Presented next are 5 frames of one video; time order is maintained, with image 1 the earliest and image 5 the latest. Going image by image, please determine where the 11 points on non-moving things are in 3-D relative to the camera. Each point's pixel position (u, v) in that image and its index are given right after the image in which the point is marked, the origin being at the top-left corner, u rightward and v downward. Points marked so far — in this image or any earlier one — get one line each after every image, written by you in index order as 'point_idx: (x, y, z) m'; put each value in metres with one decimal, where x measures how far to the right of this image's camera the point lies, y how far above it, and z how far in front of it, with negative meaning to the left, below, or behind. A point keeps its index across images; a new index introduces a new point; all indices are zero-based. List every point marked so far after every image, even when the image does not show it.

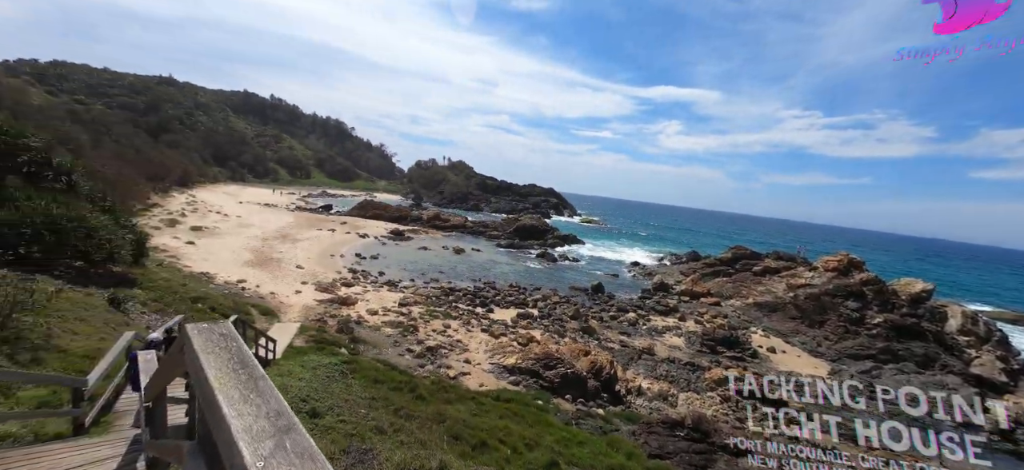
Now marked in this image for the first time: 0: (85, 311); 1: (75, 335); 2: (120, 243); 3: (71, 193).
0: (-9.5, -1.7, +10.0) m
1: (-8.0, -1.8, +8.2) m
2: (-13.1, -0.2, +14.7) m
3: (-14.9, +1.5, +15.1) m
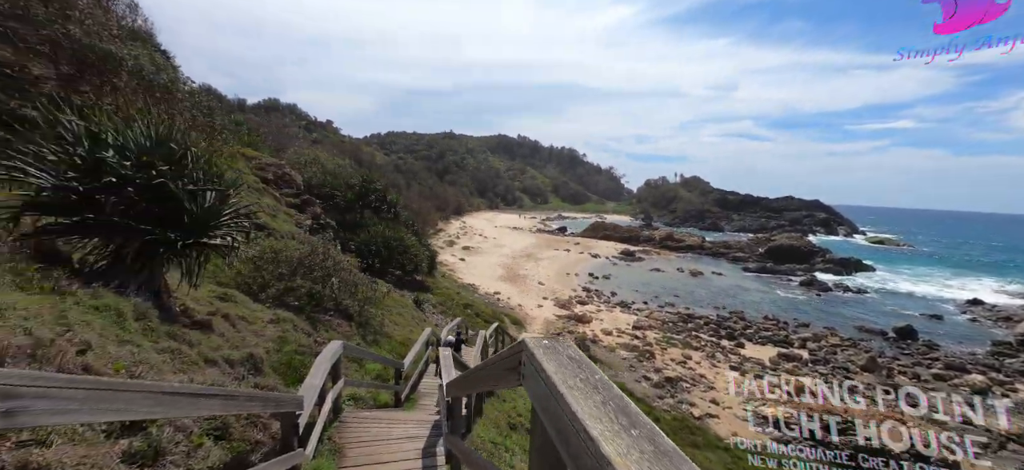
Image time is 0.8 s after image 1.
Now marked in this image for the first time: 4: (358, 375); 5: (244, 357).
0: (-3.2, -2.2, +12.9) m
1: (-2.8, -2.2, +10.6) m
2: (-3.9, -0.9, +18.9) m
3: (-5.3, +0.7, +20.1) m
4: (-2.4, -2.2, +6.7) m
5: (-2.9, -1.3, +4.7) m
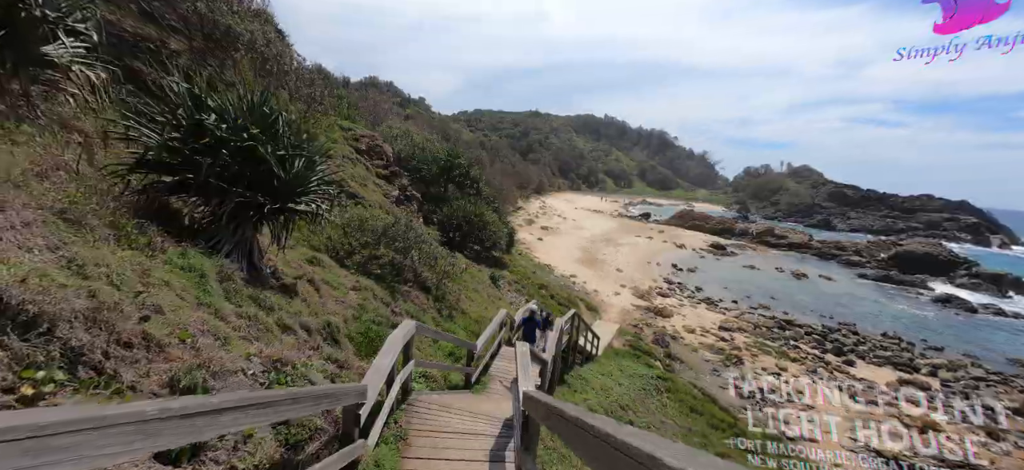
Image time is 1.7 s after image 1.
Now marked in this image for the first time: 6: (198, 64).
0: (-0.9, -1.5, +12.8) m
1: (-0.9, -1.6, +10.5) m
2: (-0.5, 0.0, +18.8) m
3: (-1.5, +1.9, +20.2) m
4: (-1.2, -1.8, +6.6) m
5: (-2.0, -1.0, +4.6) m
6: (-6.9, +3.8, +9.6) m
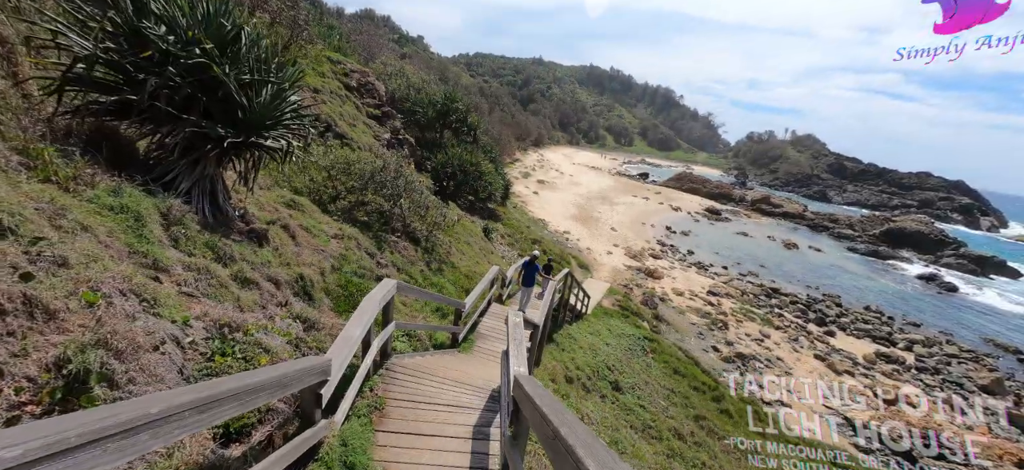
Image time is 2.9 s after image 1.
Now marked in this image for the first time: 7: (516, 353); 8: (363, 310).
0: (-1.1, -0.1, +12.4) m
1: (-1.1, -0.5, +10.1) m
2: (-0.7, +2.0, +18.1) m
3: (-1.6, +4.1, +19.3) m
4: (-1.4, -1.1, +6.2) m
5: (-2.1, -0.4, +4.2) m
6: (-6.8, +5.2, +8.6) m
7: (0.0, -0.8, +2.9) m
8: (-1.0, -0.5, +3.1) m
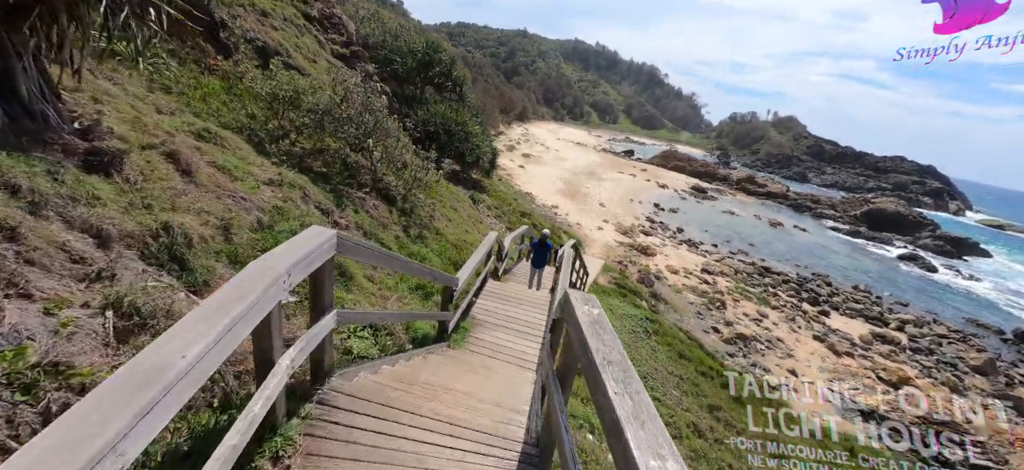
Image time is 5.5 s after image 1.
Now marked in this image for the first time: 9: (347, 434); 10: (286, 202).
0: (-1.2, +0.8, +10.5) m
1: (-1.2, +0.2, +8.2) m
2: (-1.0, +3.2, +16.2) m
3: (-2.0, +5.3, +17.2) m
4: (-1.3, -0.5, +4.4) m
5: (-1.9, 0.0, +2.3) m
6: (-6.7, +5.9, +6.2) m
7: (+0.3, -0.4, +1.2) m
8: (-0.8, -0.2, +1.3) m
9: (-0.7, -0.8, +1.9) m
10: (-2.2, +0.3, +4.3) m
